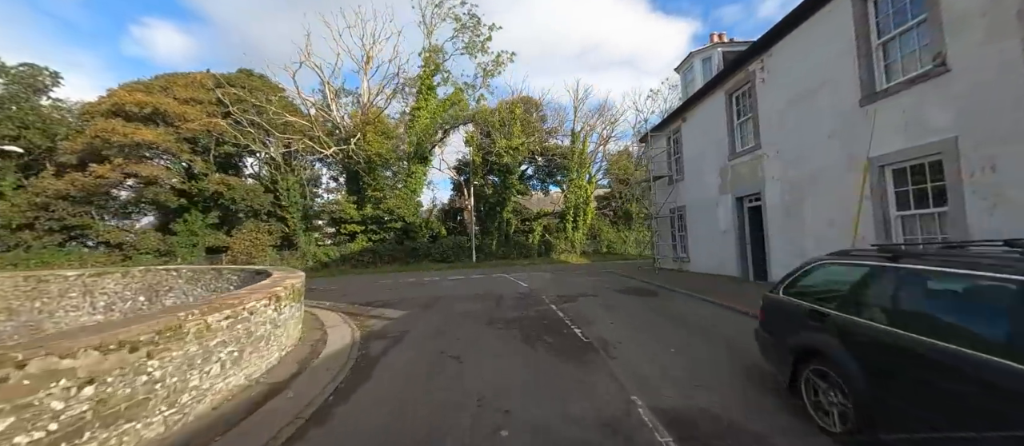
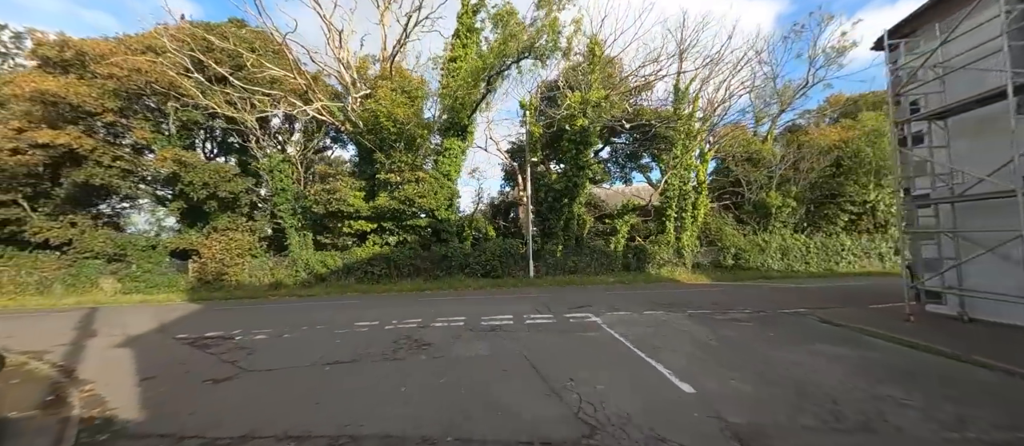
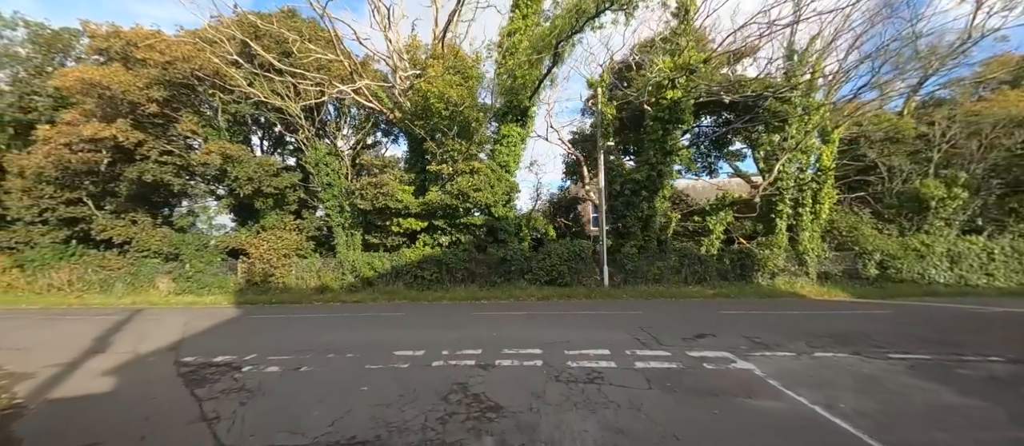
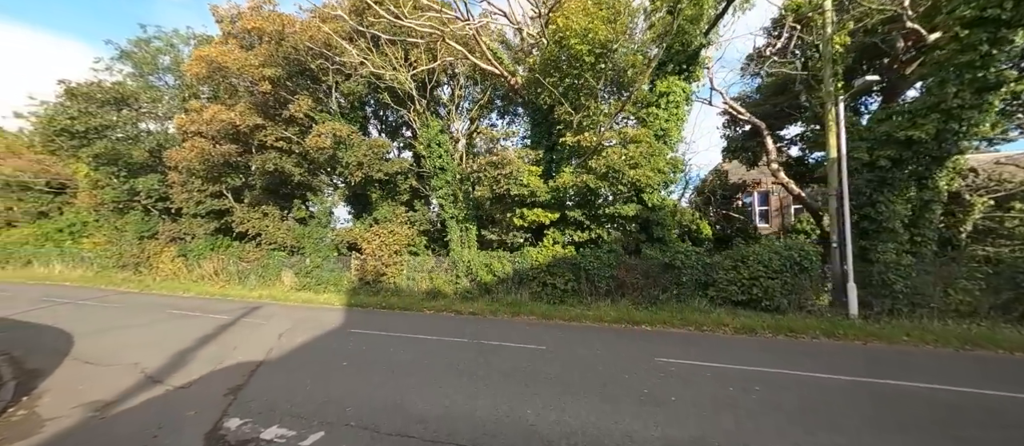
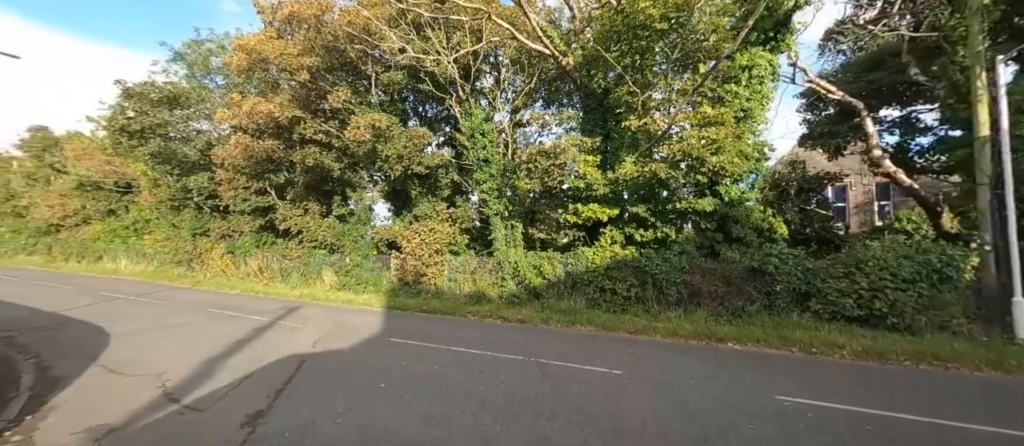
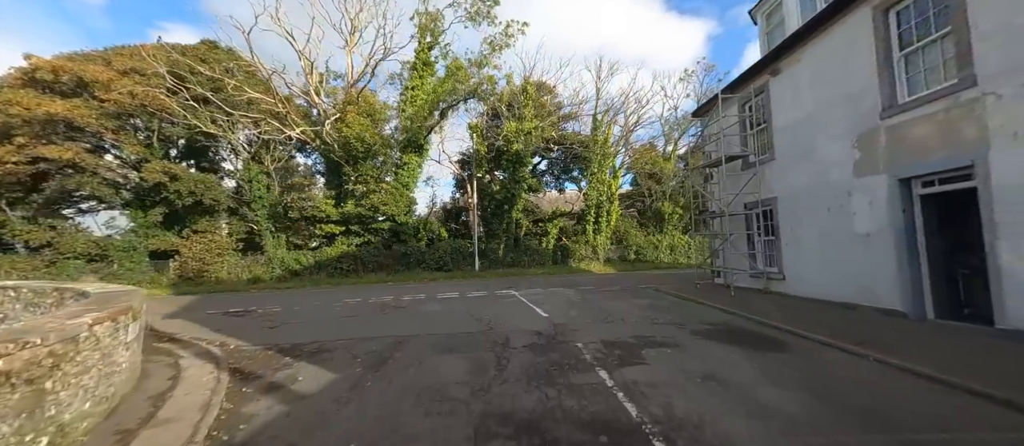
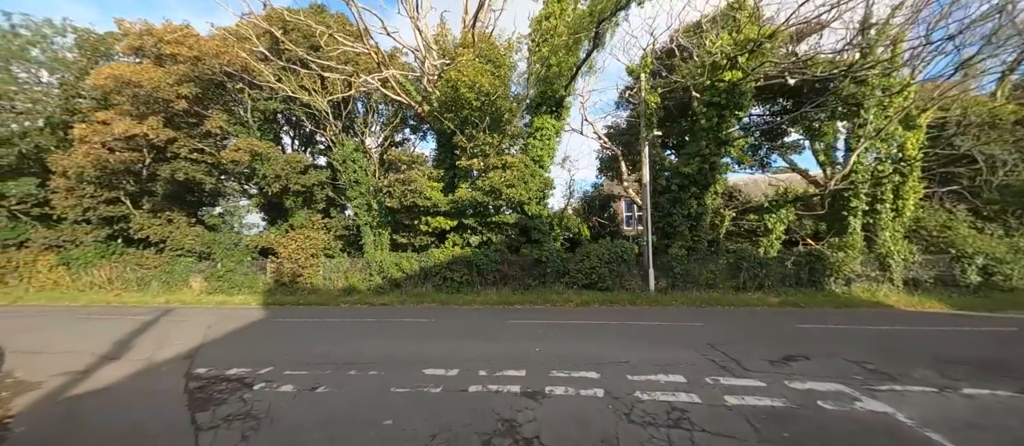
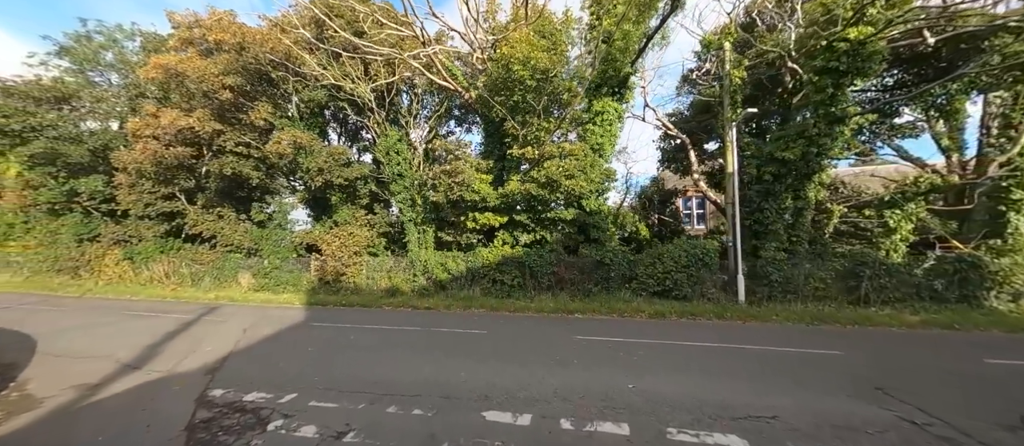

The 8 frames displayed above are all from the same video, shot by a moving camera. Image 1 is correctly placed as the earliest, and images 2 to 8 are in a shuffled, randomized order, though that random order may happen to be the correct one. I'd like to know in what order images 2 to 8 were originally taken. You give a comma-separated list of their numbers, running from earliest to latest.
6, 2, 3, 7, 8, 4, 5
